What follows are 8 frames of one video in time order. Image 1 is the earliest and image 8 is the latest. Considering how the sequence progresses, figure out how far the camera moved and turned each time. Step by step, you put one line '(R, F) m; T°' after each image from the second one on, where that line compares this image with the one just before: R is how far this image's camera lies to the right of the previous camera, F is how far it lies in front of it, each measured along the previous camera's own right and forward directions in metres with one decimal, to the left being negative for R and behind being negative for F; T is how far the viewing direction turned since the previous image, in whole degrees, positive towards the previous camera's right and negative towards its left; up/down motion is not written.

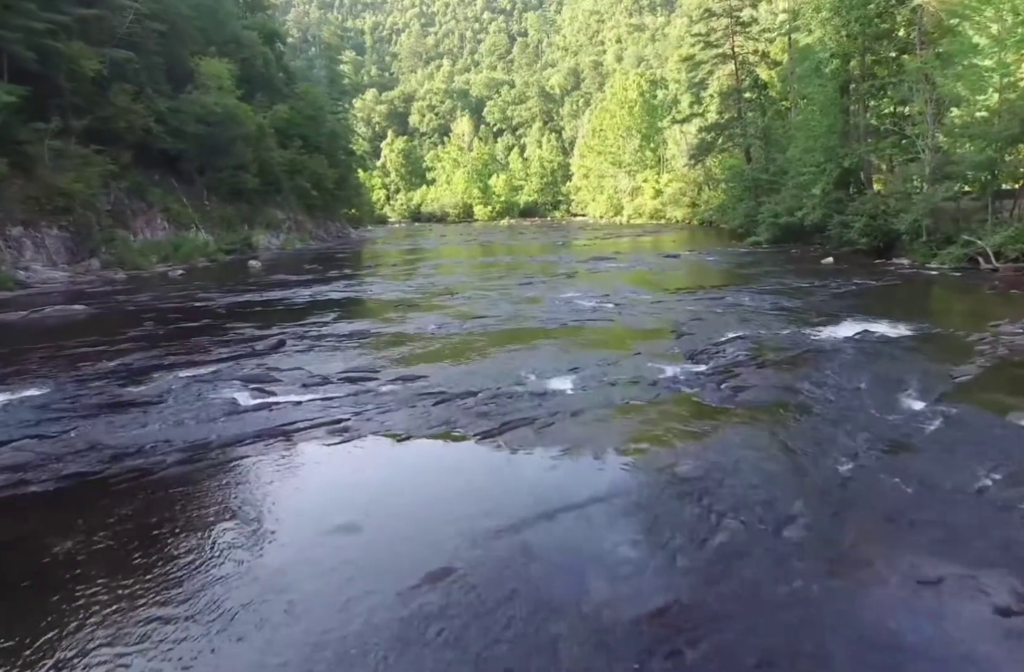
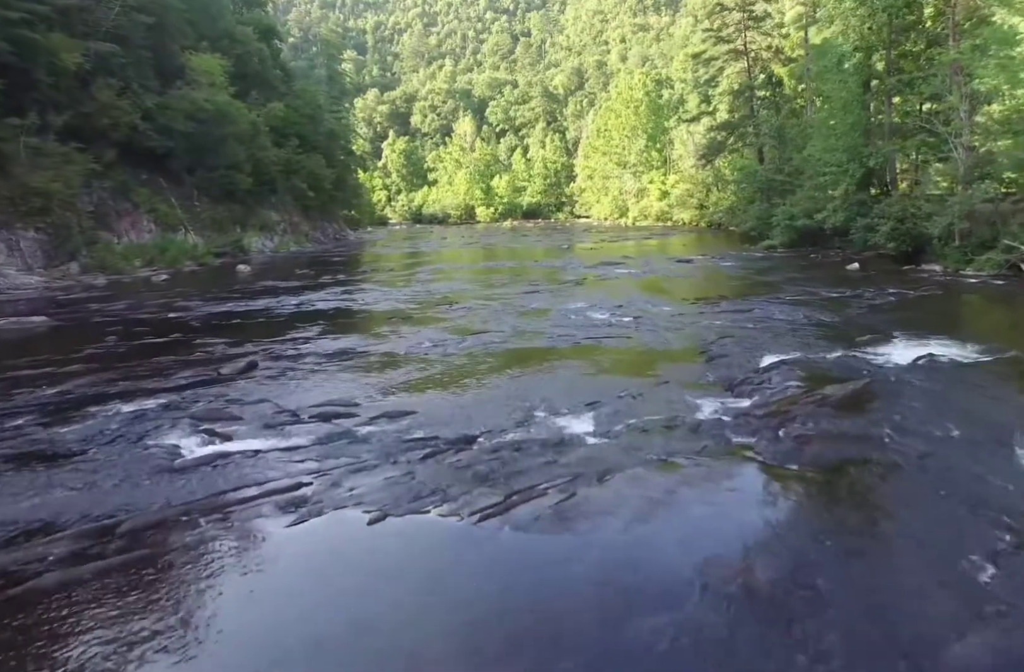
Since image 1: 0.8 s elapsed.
(-0.1, +1.7) m; 0°
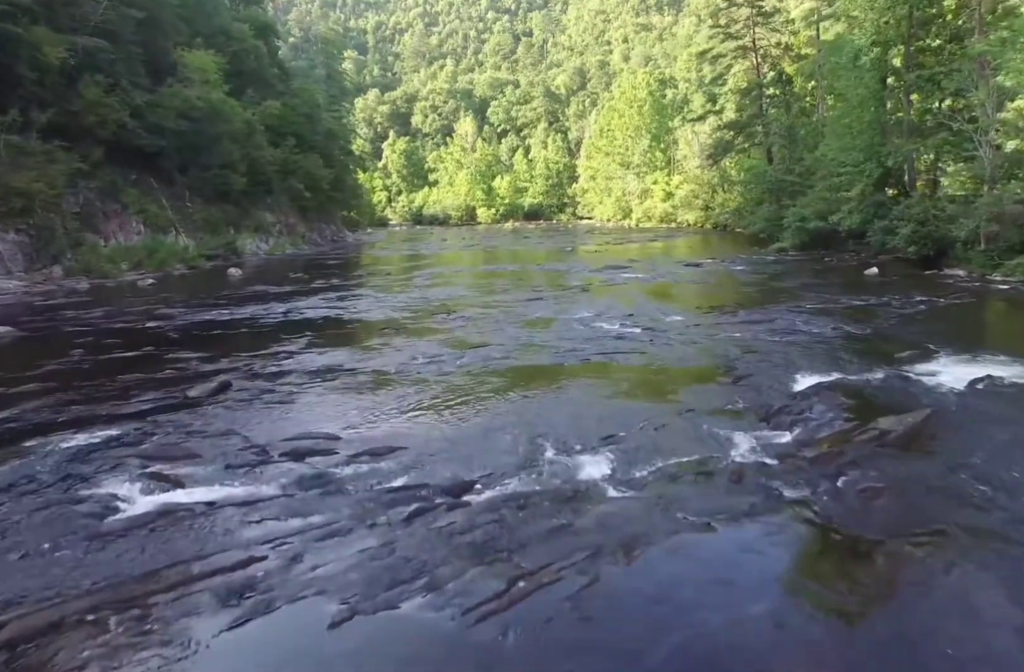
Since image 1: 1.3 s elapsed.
(0.0, +1.2) m; 0°
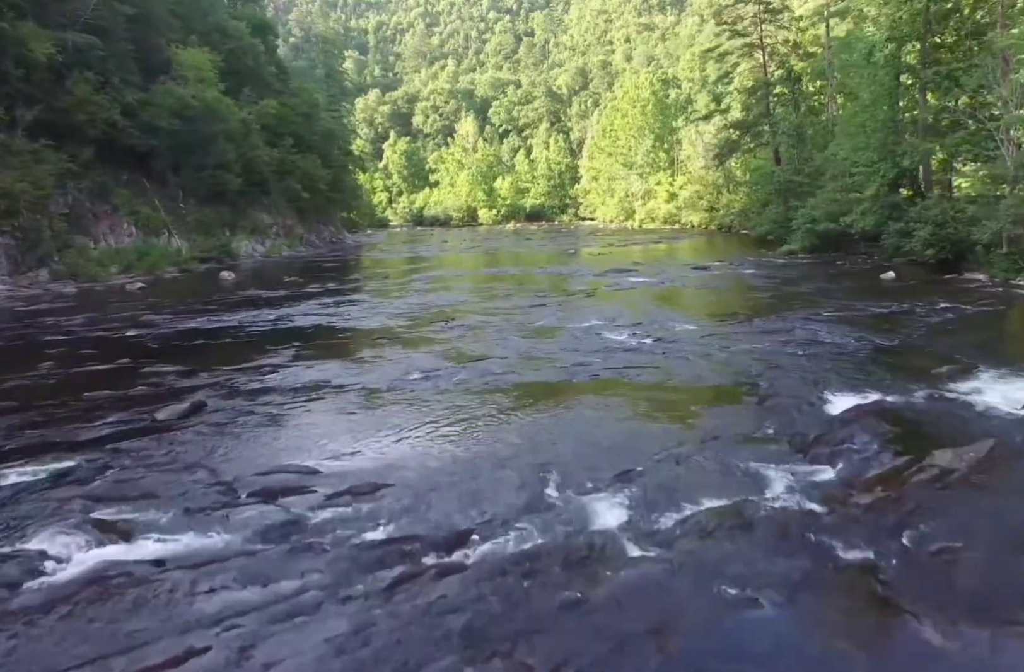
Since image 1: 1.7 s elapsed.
(0.0, +0.9) m; 0°
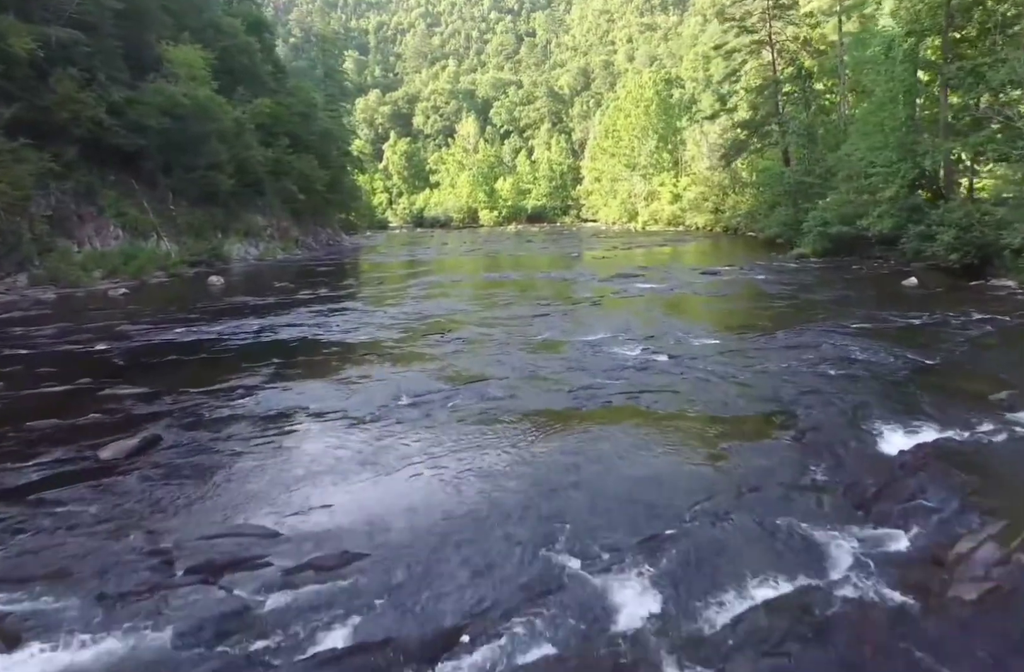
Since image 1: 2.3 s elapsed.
(0.0, +1.2) m; 0°
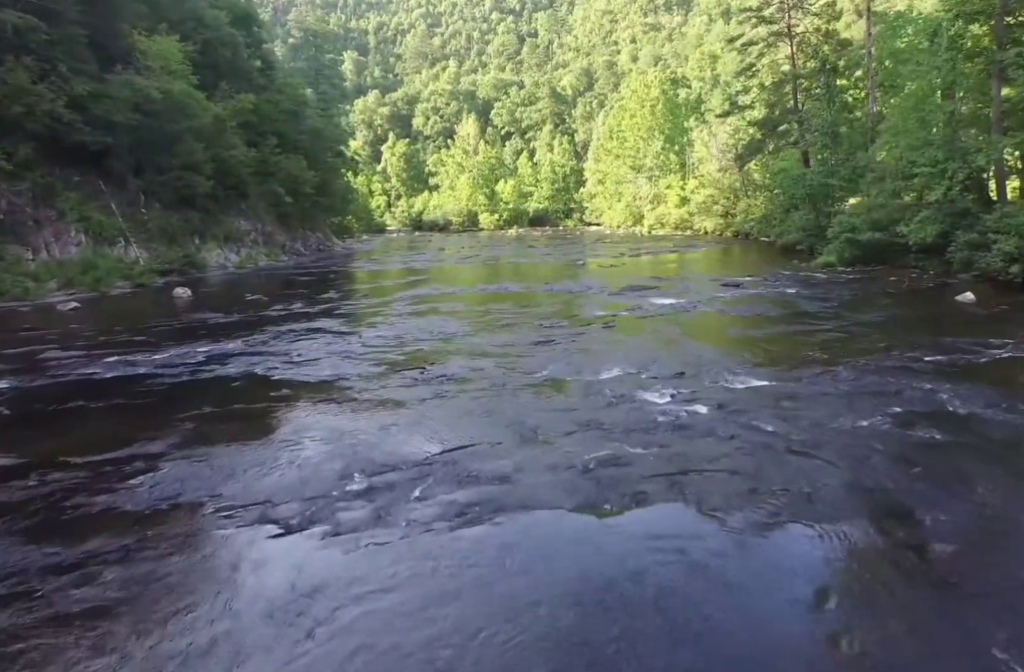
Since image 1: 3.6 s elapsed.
(+0.1, +2.7) m; 0°
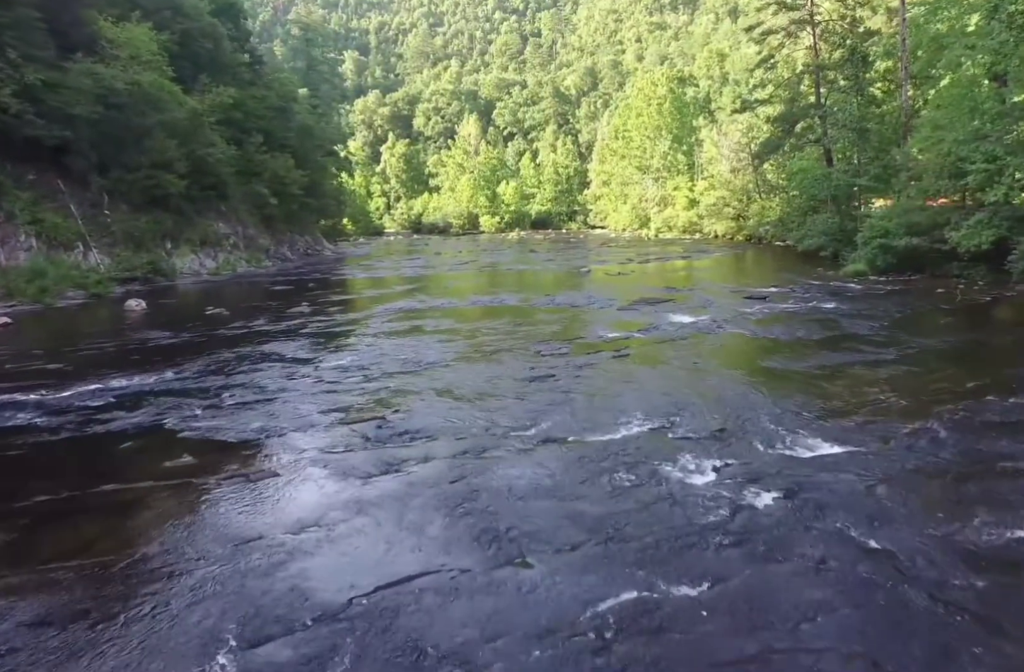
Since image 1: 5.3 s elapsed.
(+0.2, +2.8) m; 0°
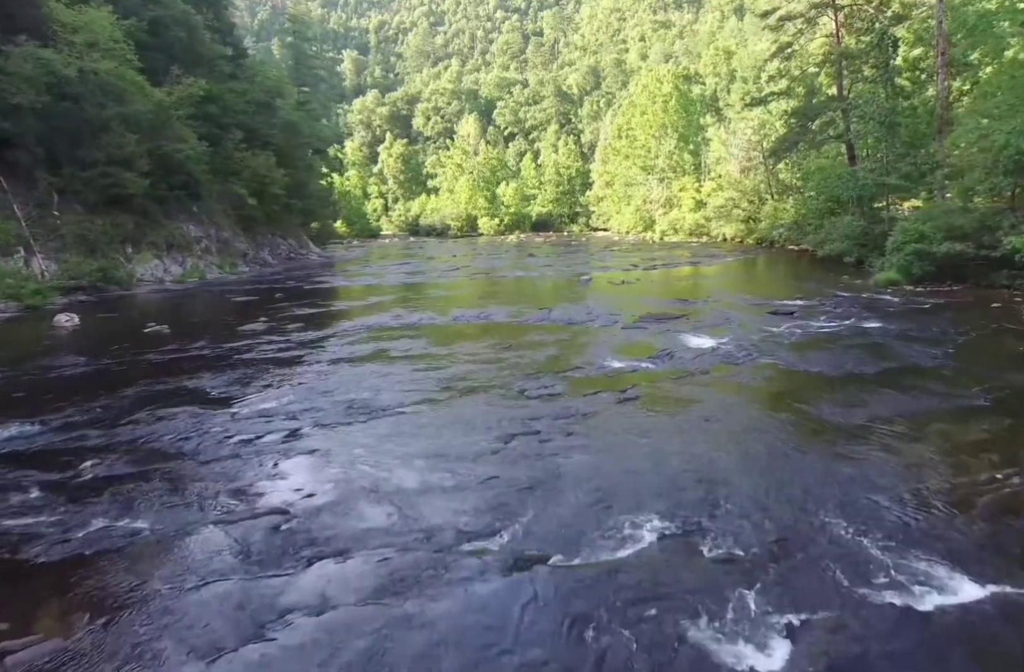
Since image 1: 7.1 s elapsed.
(+0.4, +2.9) m; 0°
